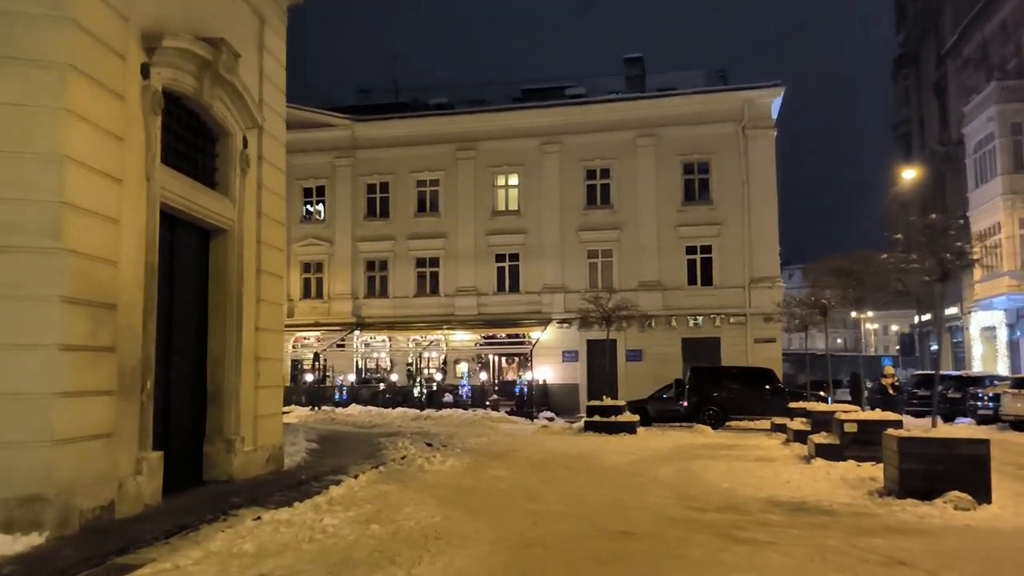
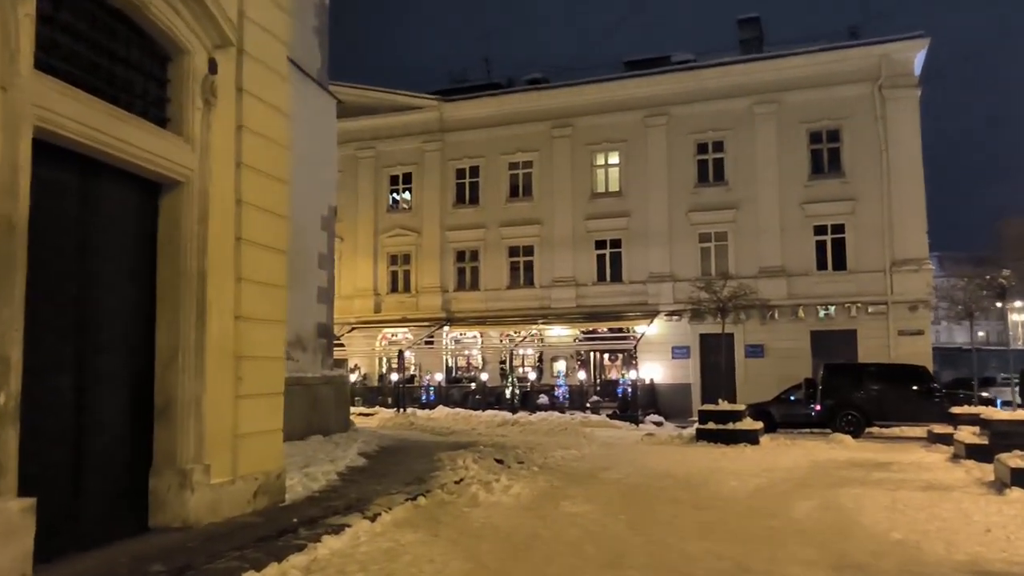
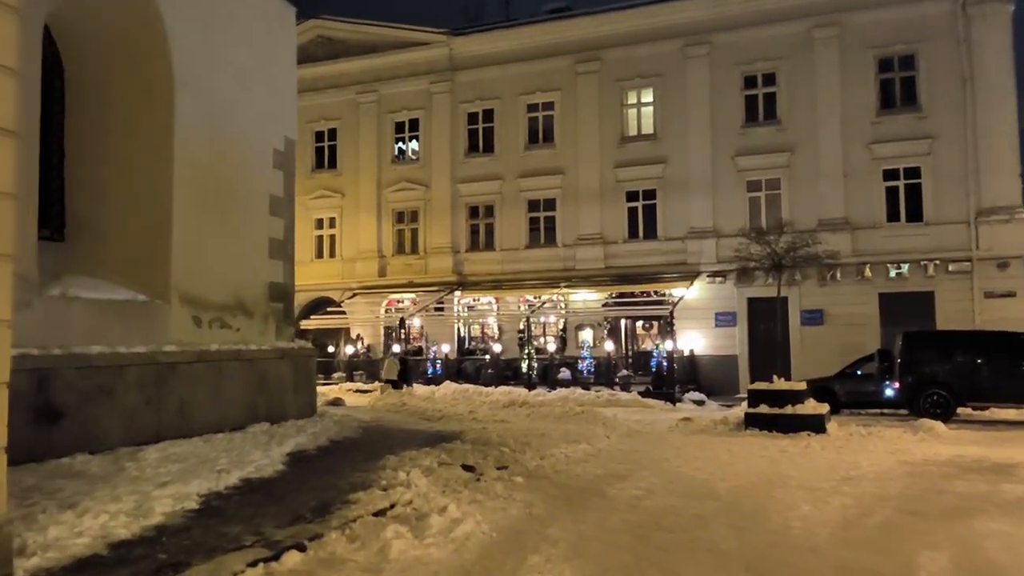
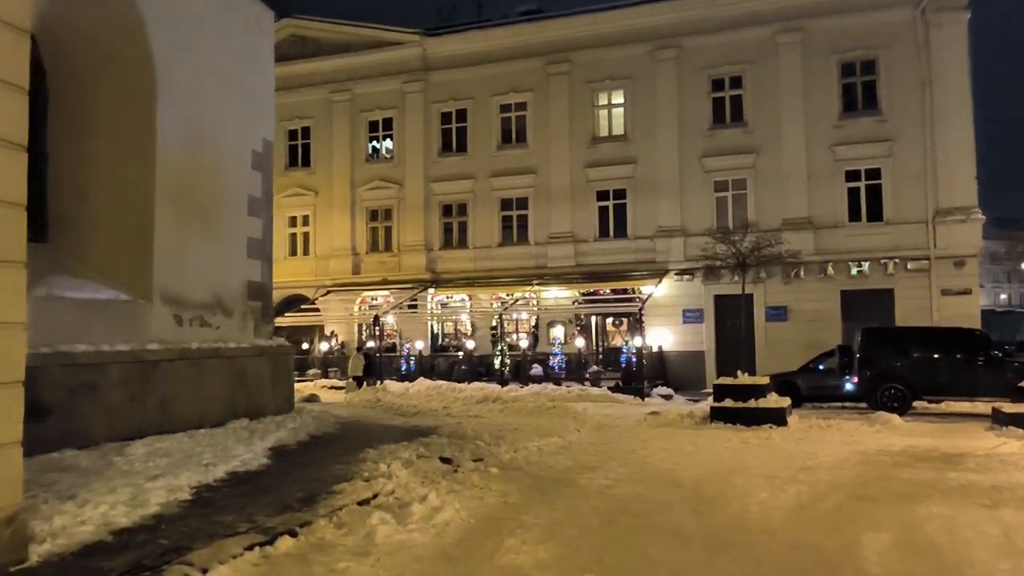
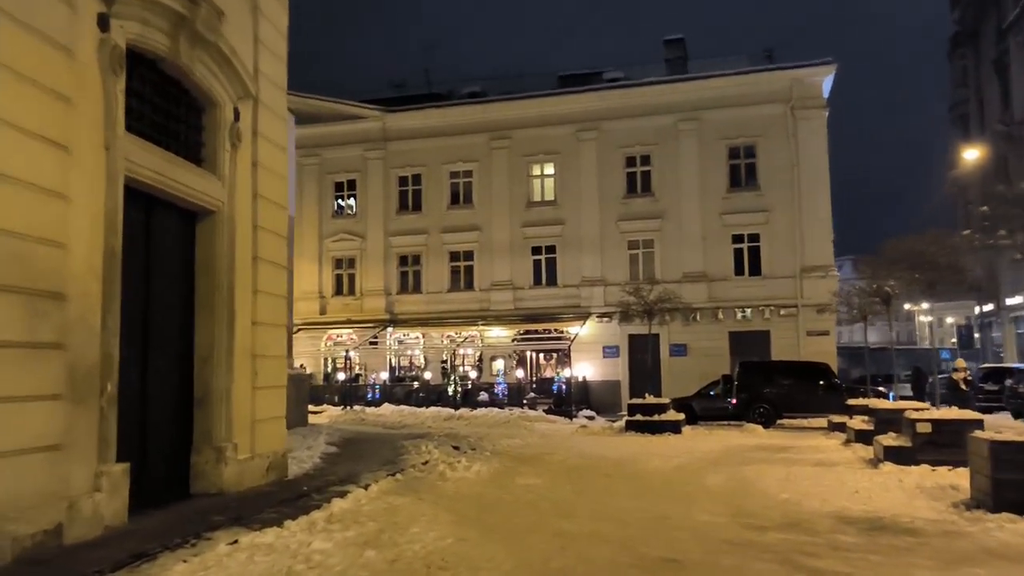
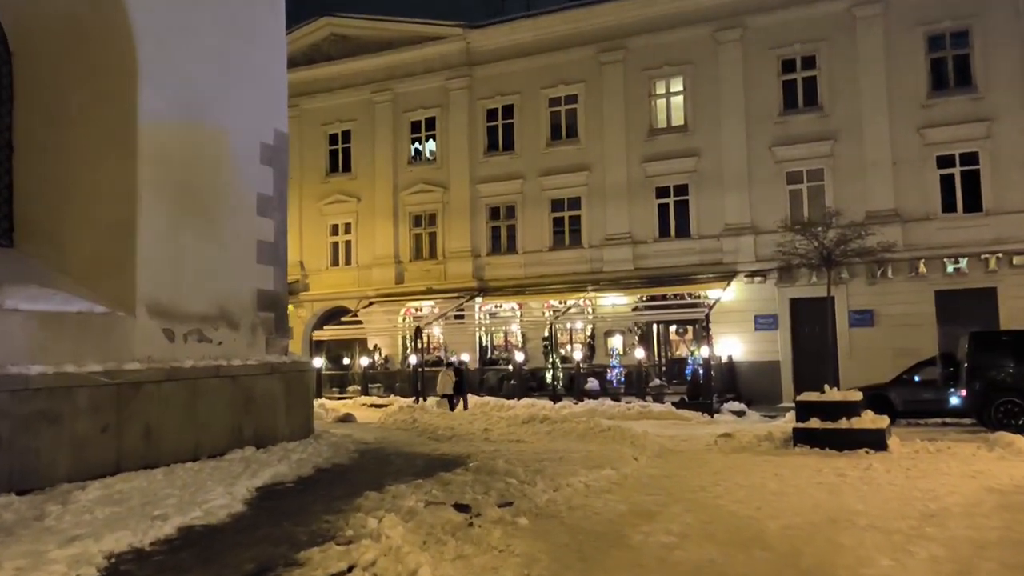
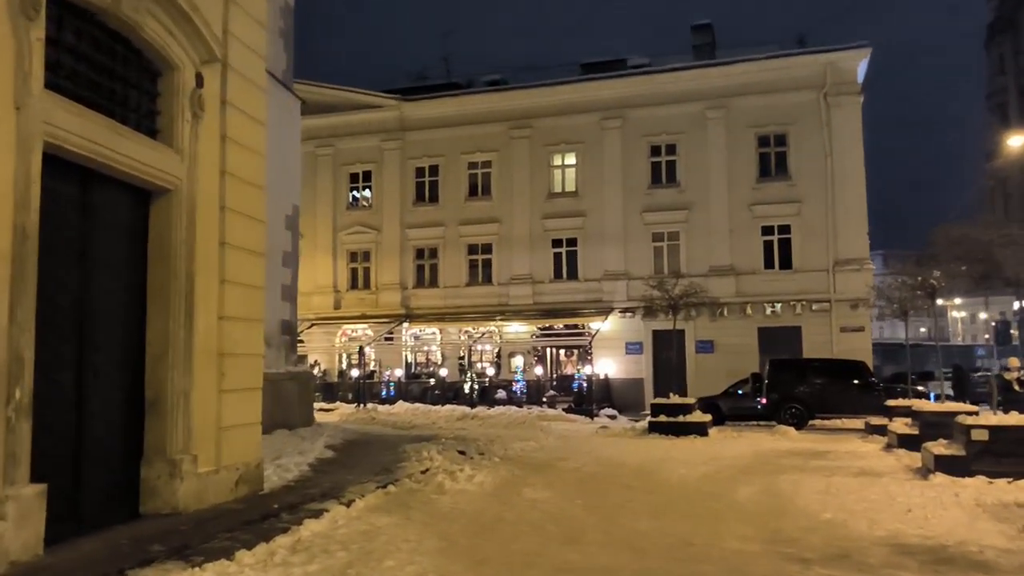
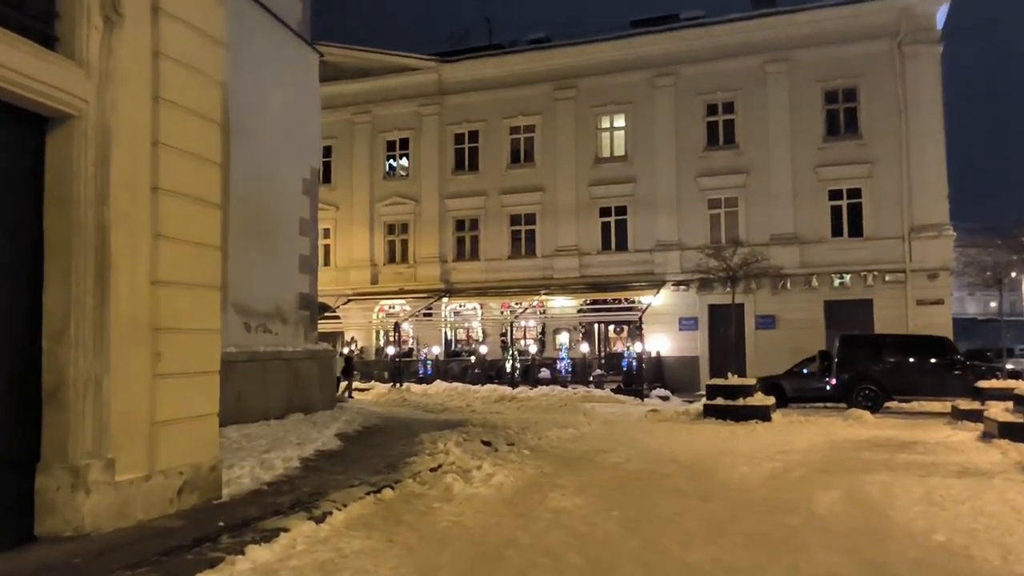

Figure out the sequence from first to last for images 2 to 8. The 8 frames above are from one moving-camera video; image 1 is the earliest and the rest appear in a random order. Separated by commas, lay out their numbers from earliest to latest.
5, 7, 2, 8, 4, 3, 6
